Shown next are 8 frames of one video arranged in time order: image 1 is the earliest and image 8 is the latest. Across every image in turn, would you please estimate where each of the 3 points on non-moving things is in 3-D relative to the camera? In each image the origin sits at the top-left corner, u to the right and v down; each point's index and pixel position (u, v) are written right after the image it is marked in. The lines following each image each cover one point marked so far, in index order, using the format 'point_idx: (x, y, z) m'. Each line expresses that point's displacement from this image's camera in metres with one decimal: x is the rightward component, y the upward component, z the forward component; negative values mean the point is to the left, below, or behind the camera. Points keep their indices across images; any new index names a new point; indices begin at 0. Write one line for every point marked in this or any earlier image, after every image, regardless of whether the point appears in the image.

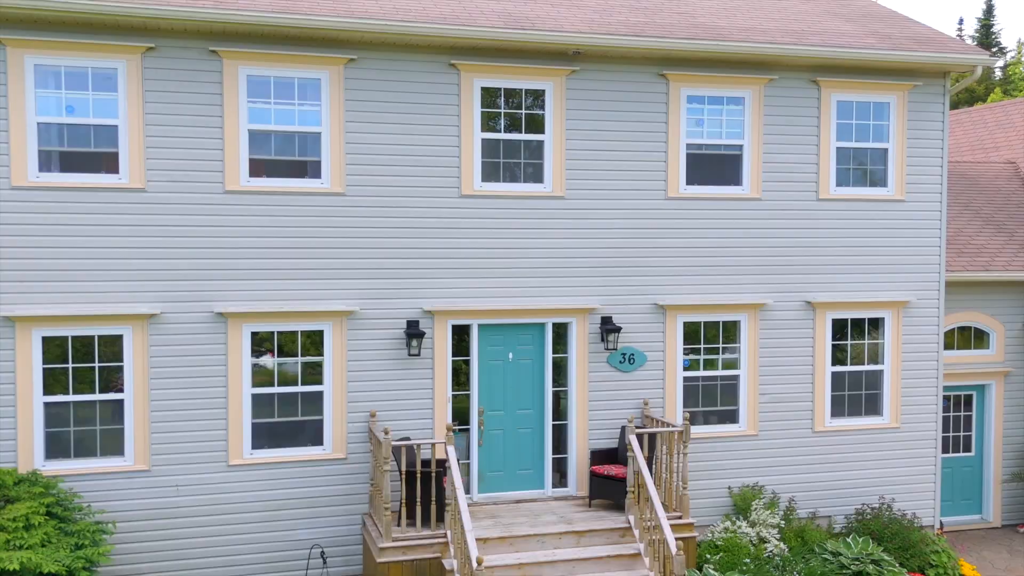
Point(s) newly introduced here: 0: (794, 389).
0: (+2.8, -1.0, +11.2) m
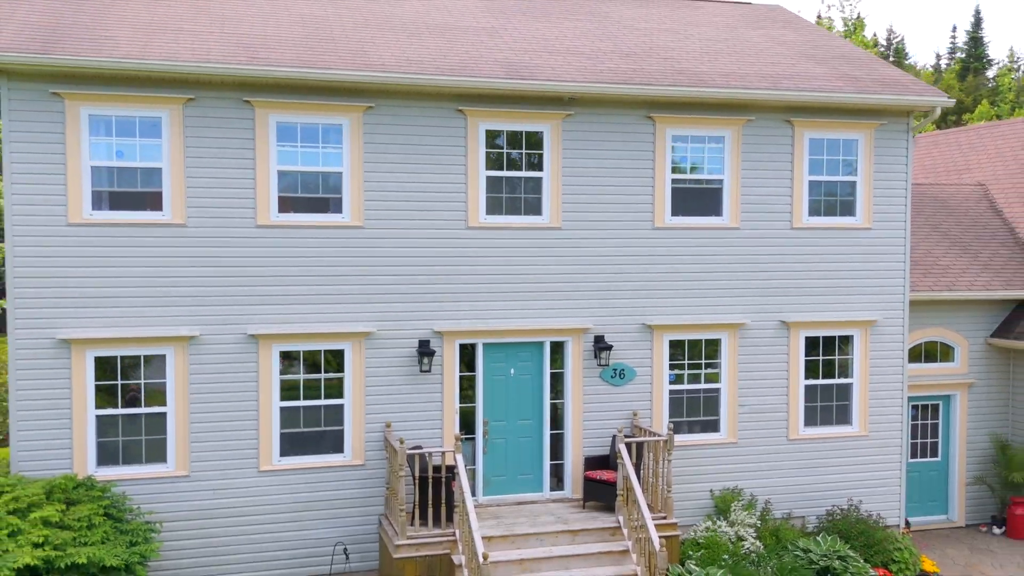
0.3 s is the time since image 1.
0: (+2.8, -1.2, +12.3) m
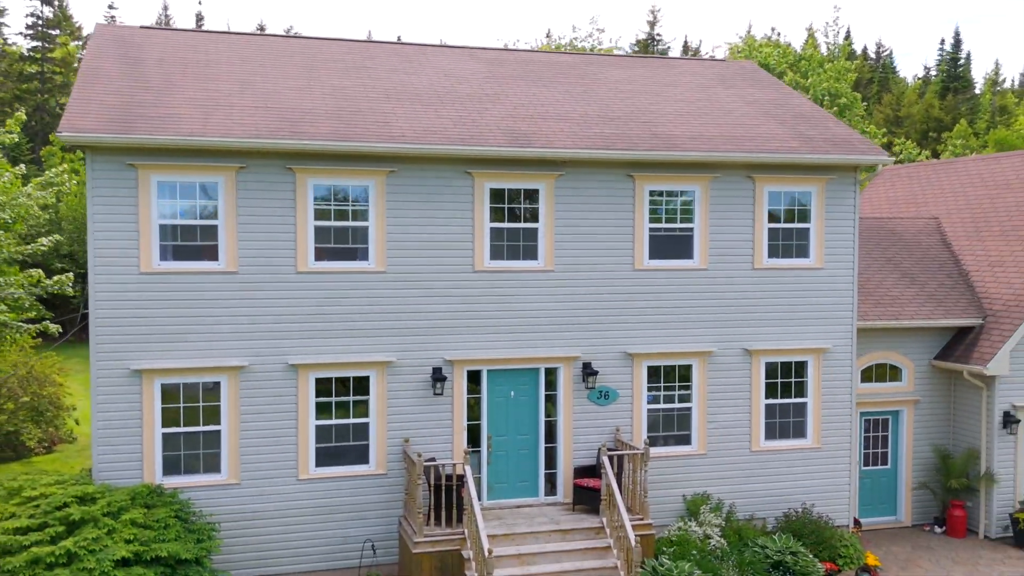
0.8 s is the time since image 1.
0: (+2.8, -1.6, +14.3) m
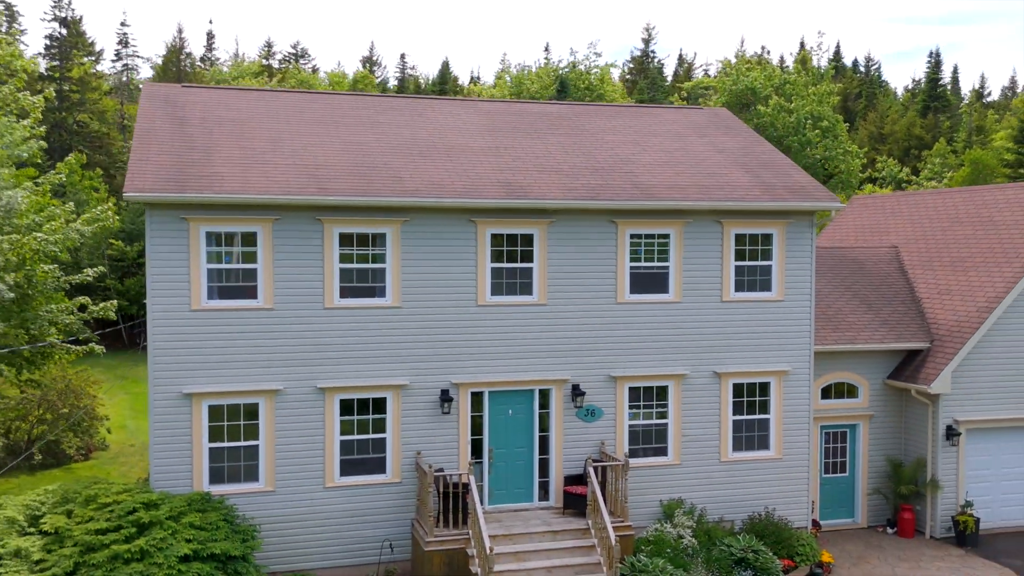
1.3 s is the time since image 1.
0: (+2.8, -2.1, +16.2) m
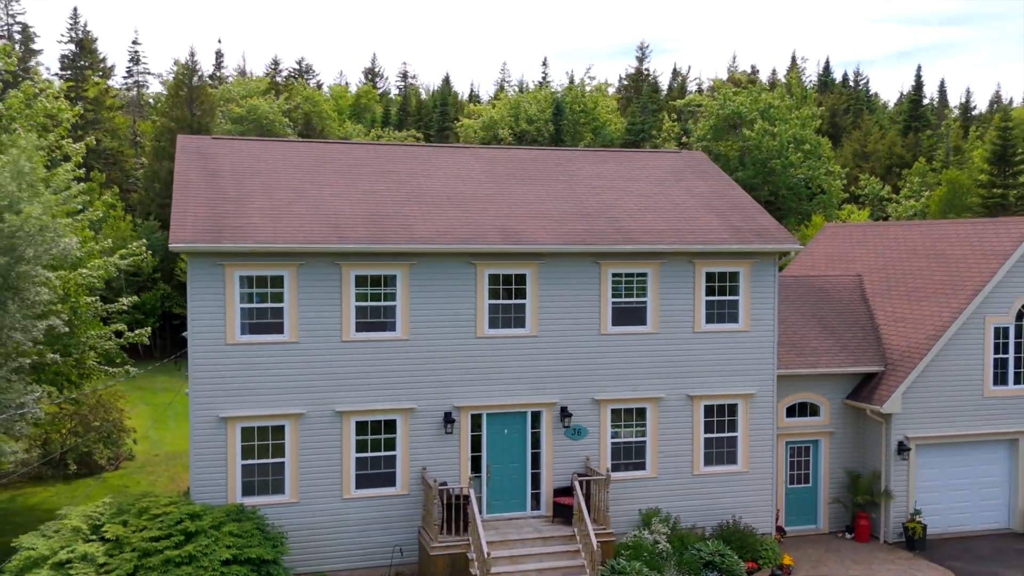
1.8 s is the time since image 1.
0: (+2.7, -2.6, +18.2) m
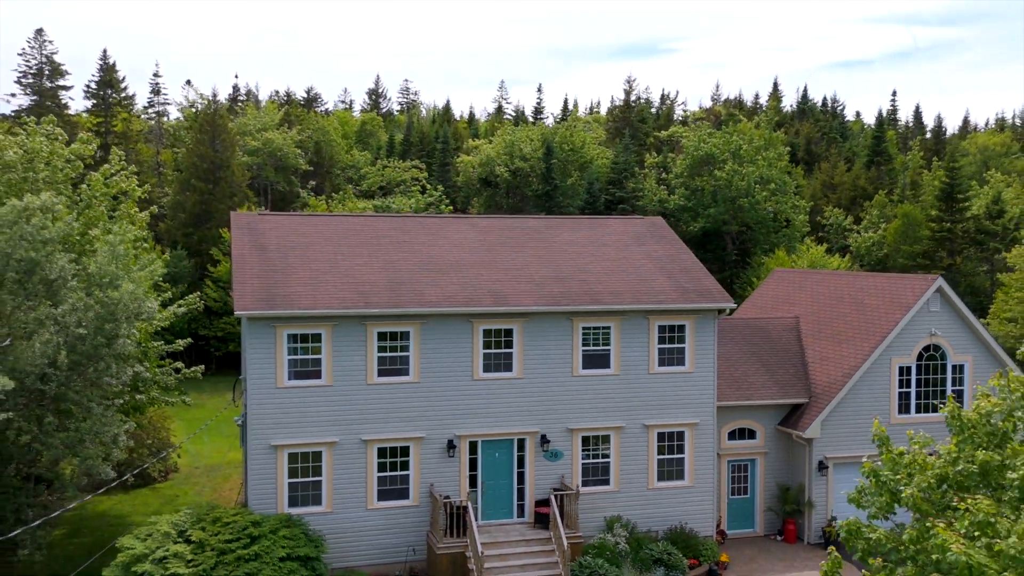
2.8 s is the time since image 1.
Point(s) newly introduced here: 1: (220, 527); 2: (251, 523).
0: (+2.5, -3.6, +22.5) m
1: (-4.8, -3.9, +18.8) m
2: (-4.4, -3.9, +19.1) m
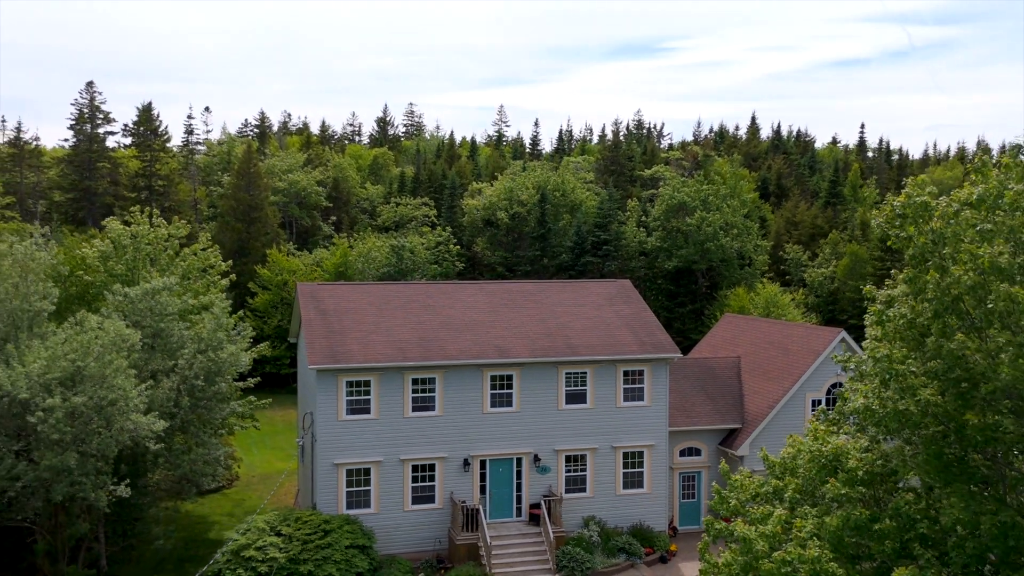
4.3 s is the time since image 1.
0: (+2.5, -5.0, +29.6) m
1: (-4.8, -5.4, +25.8) m
2: (-4.4, -5.4, +26.2) m
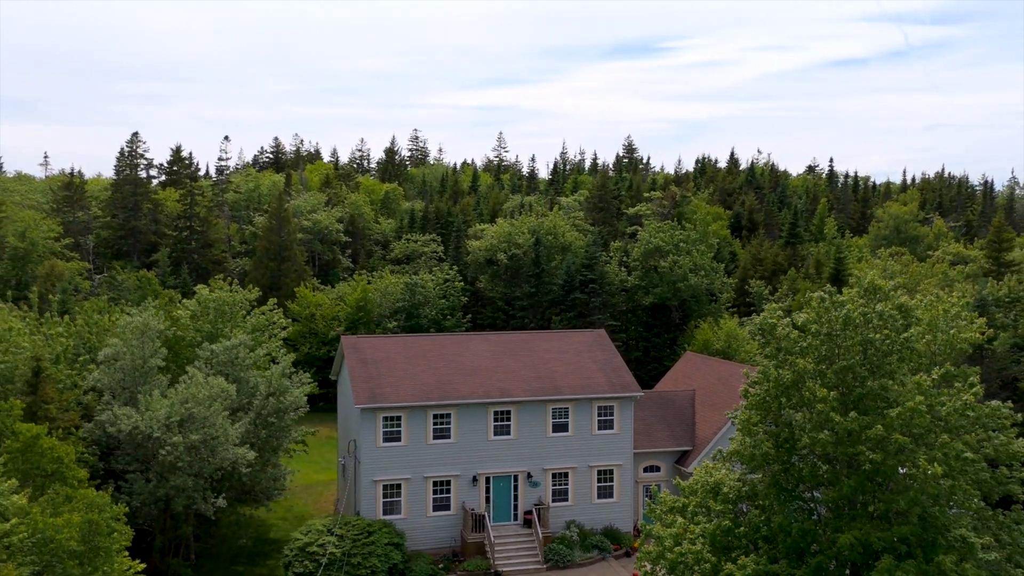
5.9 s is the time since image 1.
0: (+2.4, -6.7, +37.7) m
1: (-4.9, -7.1, +34.0) m
2: (-4.4, -7.1, +34.3) m
